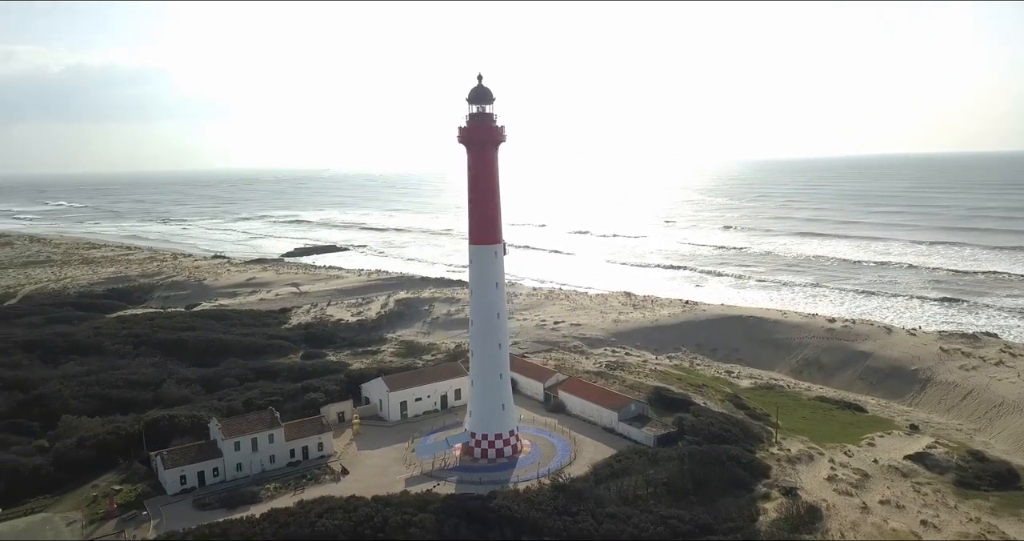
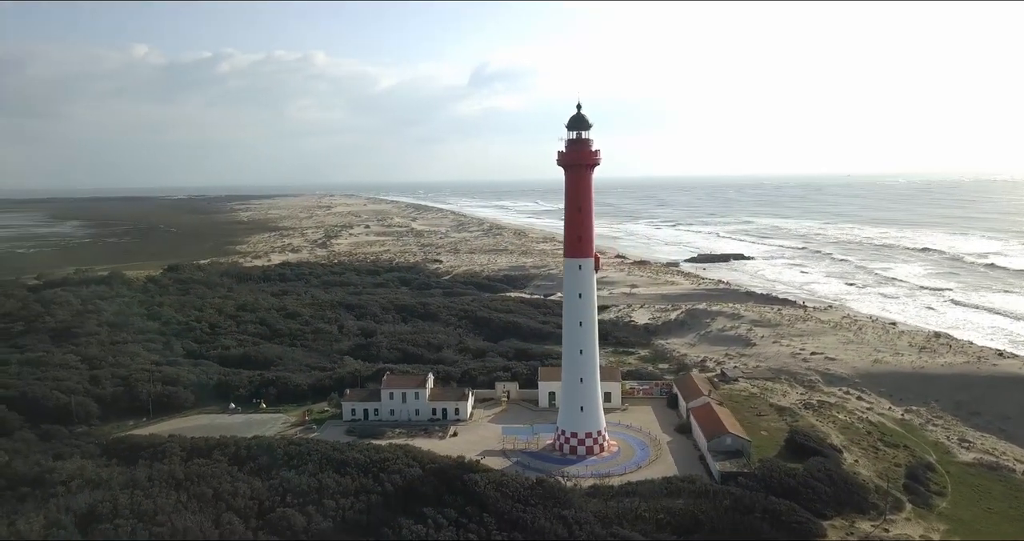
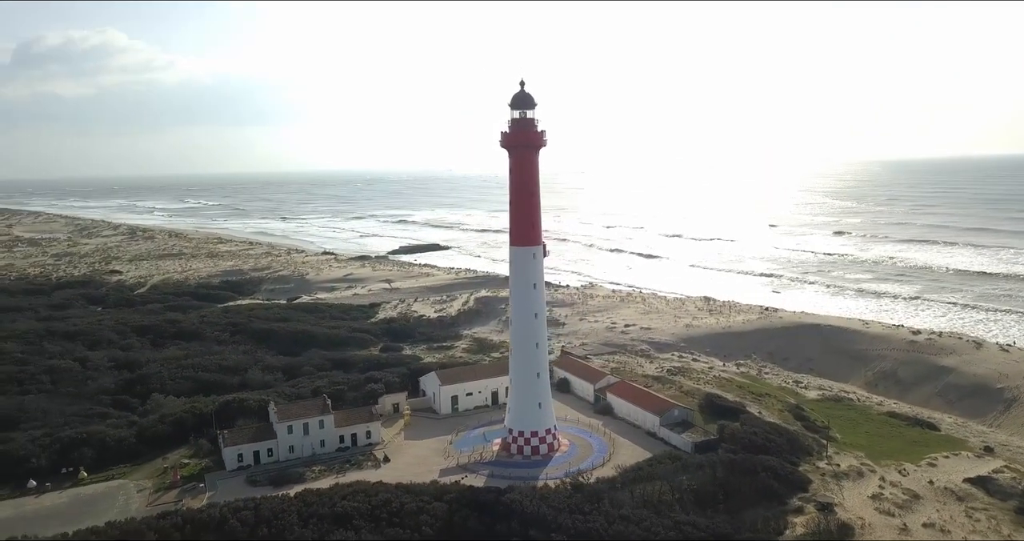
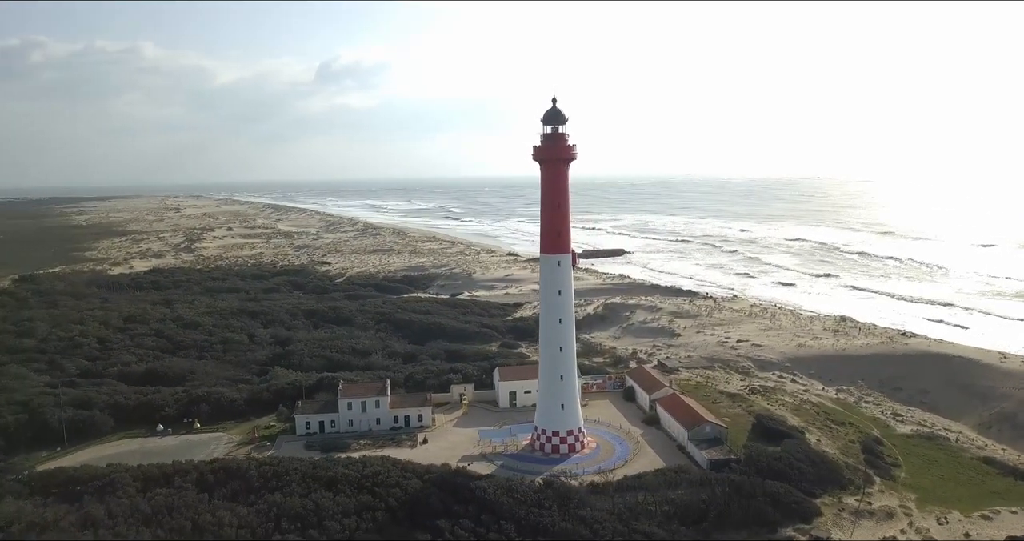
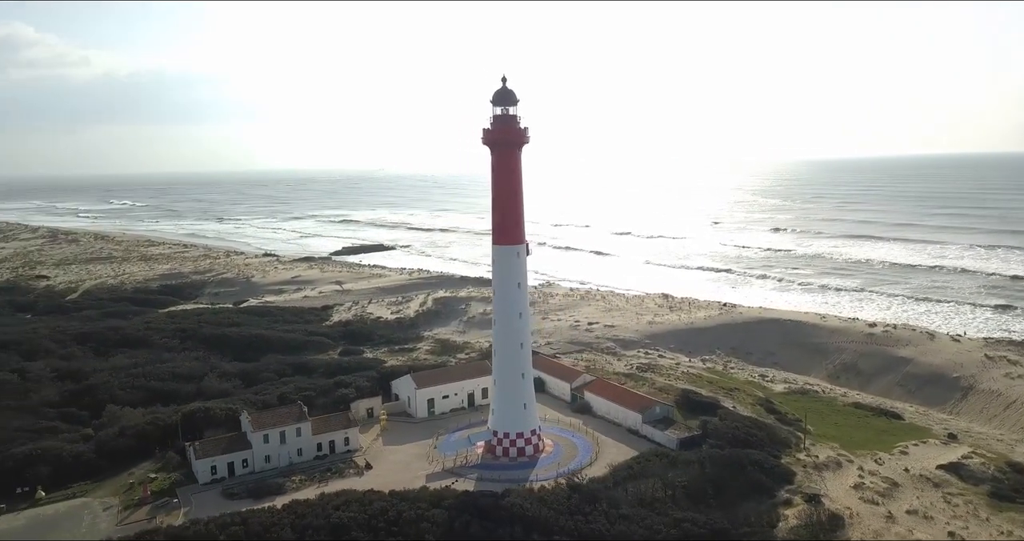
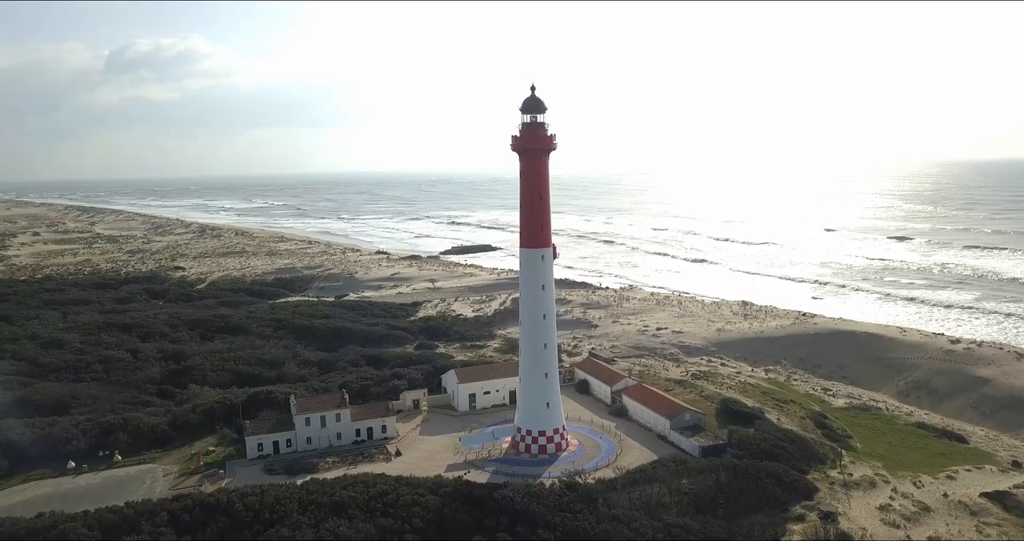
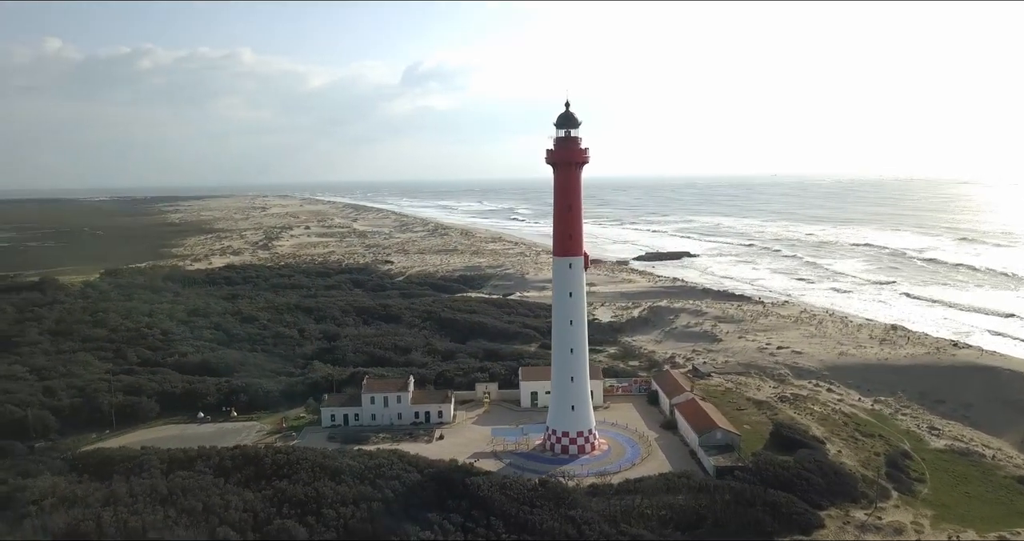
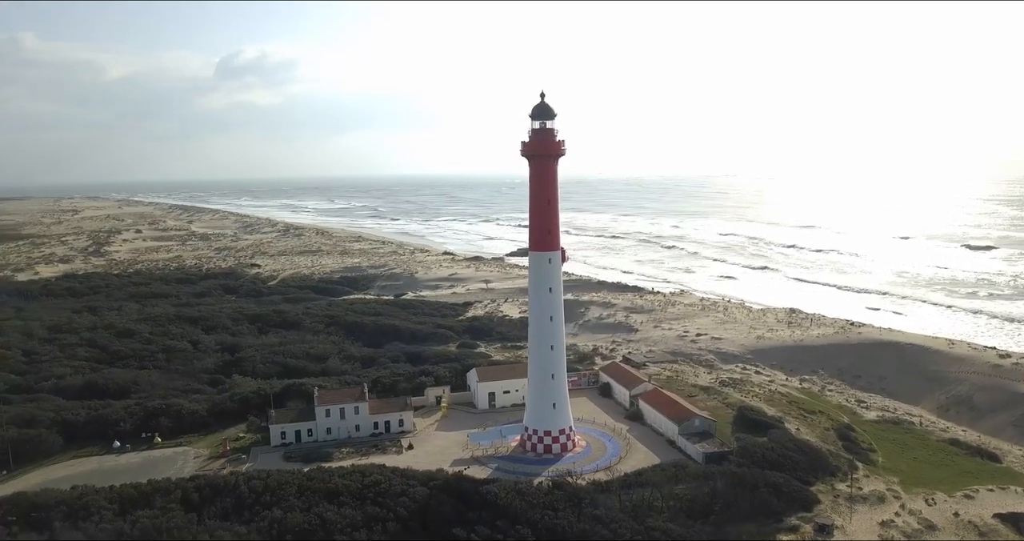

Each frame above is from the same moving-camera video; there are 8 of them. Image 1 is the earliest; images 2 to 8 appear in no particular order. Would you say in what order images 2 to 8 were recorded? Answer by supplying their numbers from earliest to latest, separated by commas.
5, 3, 6, 8, 4, 7, 2
